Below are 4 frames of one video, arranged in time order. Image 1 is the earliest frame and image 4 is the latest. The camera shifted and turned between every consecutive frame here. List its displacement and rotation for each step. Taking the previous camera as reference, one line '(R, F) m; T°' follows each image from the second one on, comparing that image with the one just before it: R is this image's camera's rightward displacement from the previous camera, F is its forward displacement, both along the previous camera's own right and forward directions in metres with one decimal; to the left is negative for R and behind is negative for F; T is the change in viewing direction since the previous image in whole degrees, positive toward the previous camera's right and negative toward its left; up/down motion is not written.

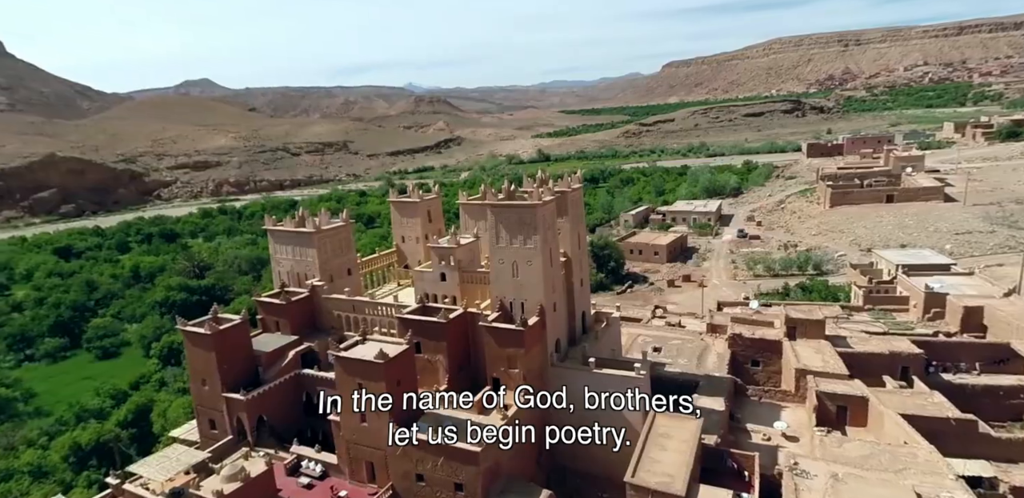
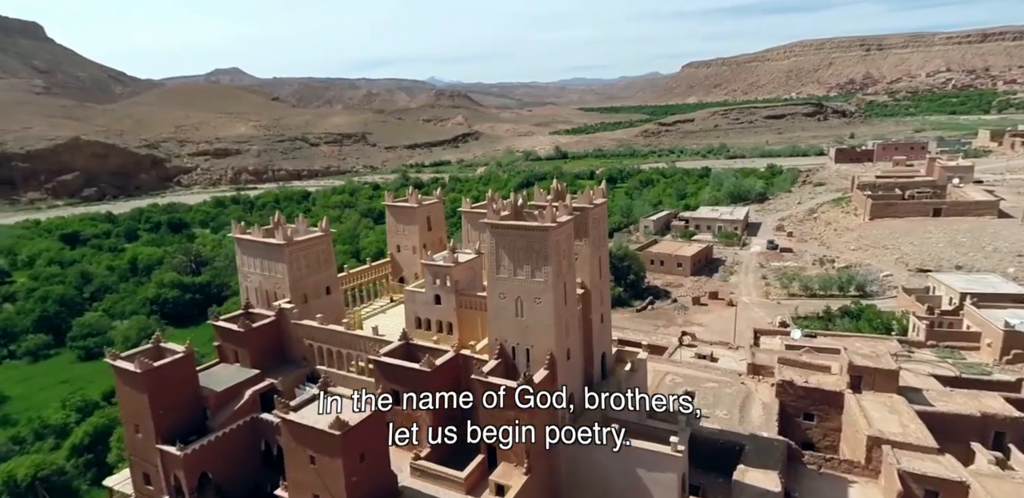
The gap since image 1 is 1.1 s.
(+0.1, +2.7) m; -1°
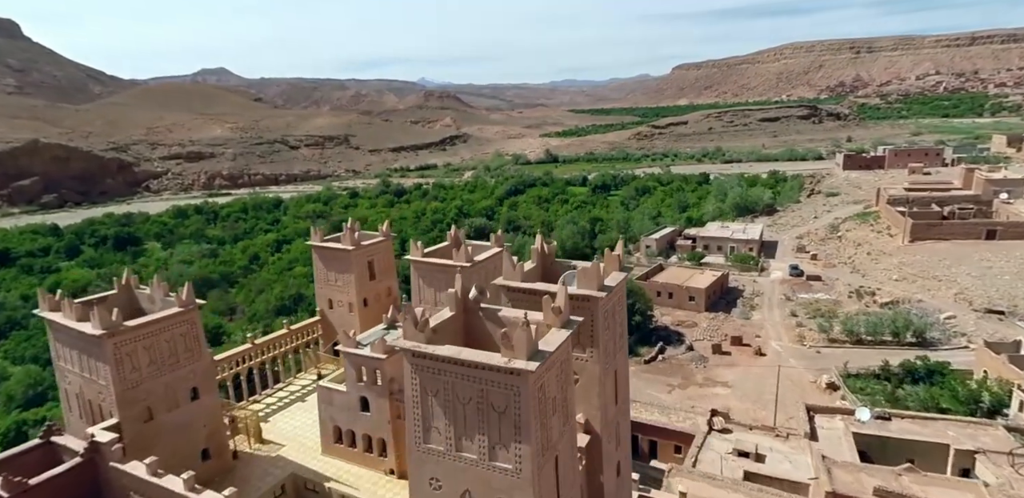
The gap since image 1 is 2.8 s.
(+0.4, +5.2) m; +1°
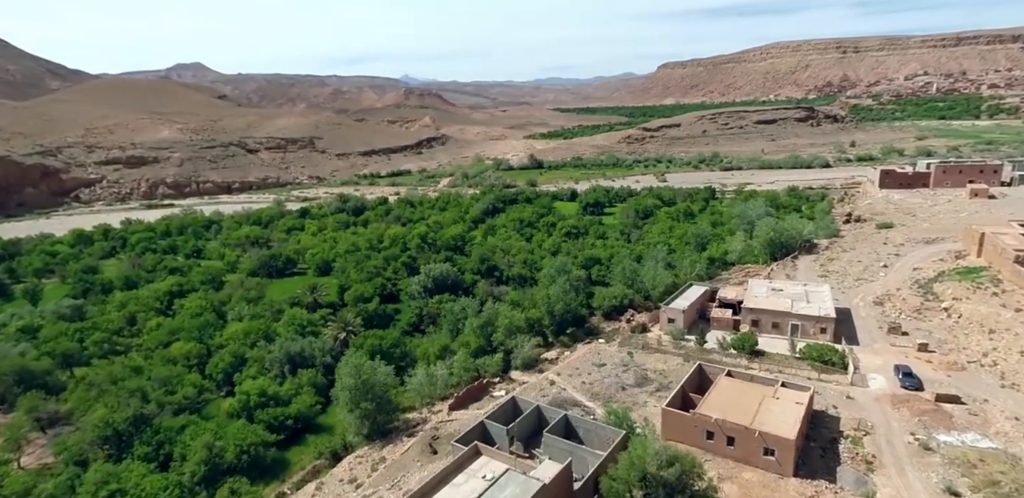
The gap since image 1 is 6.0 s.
(+0.7, +11.3) m; +1°
